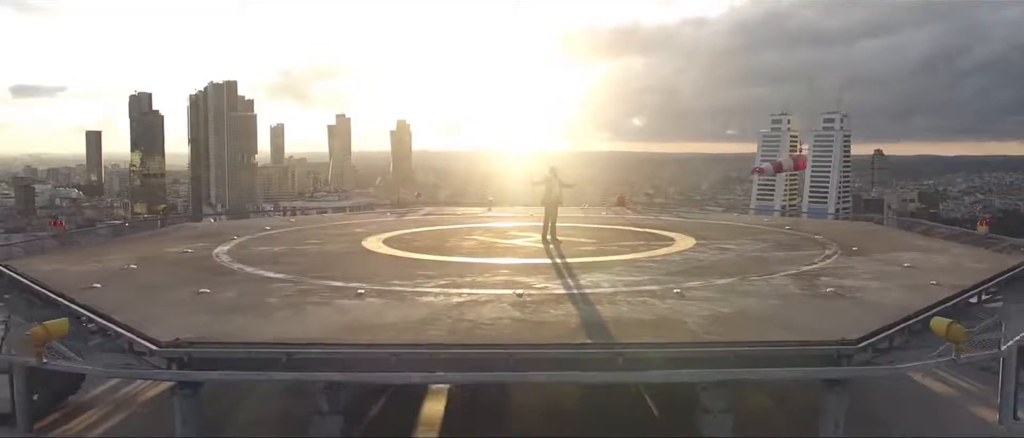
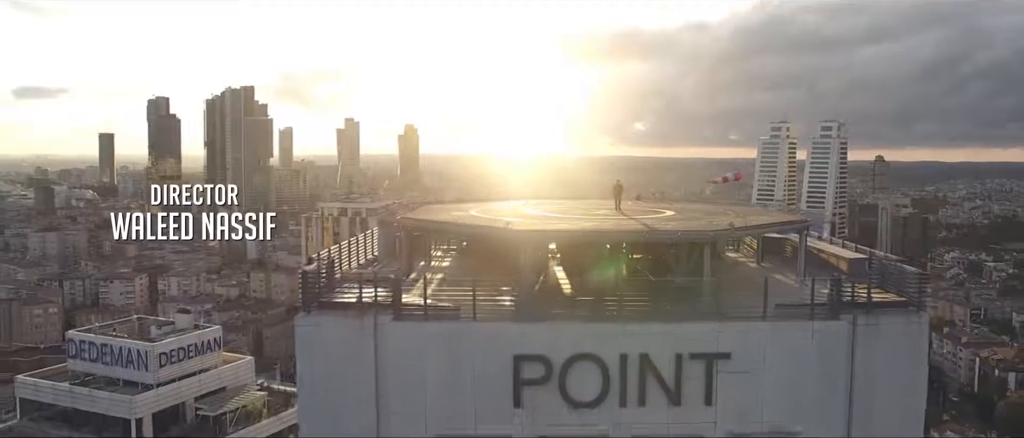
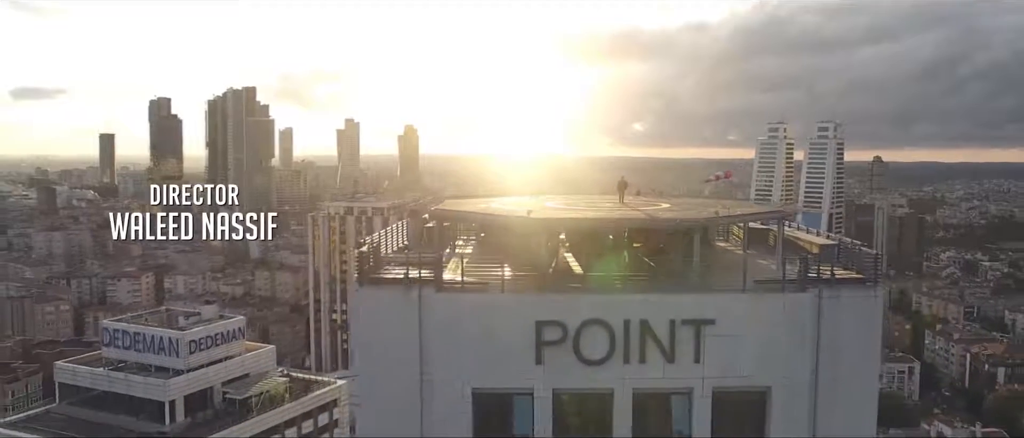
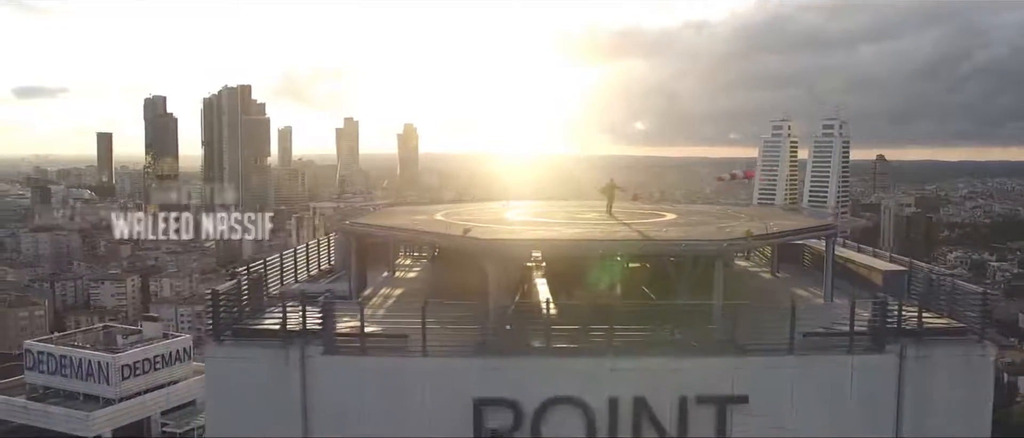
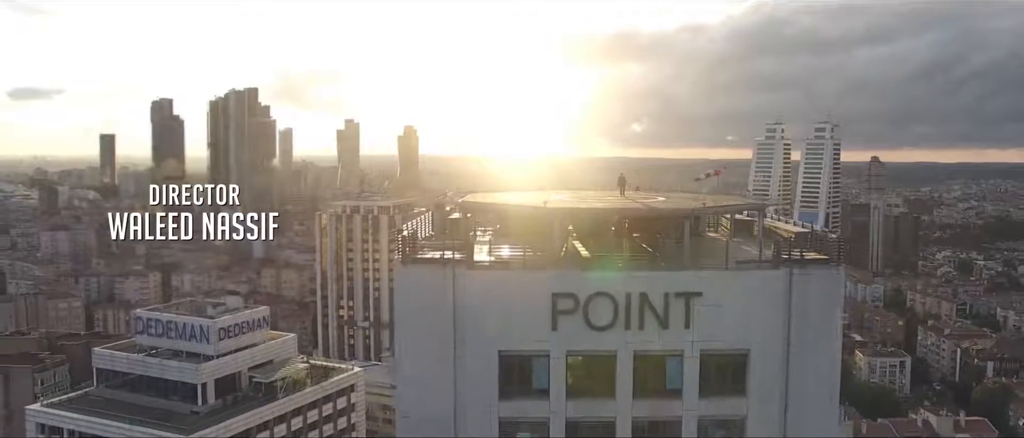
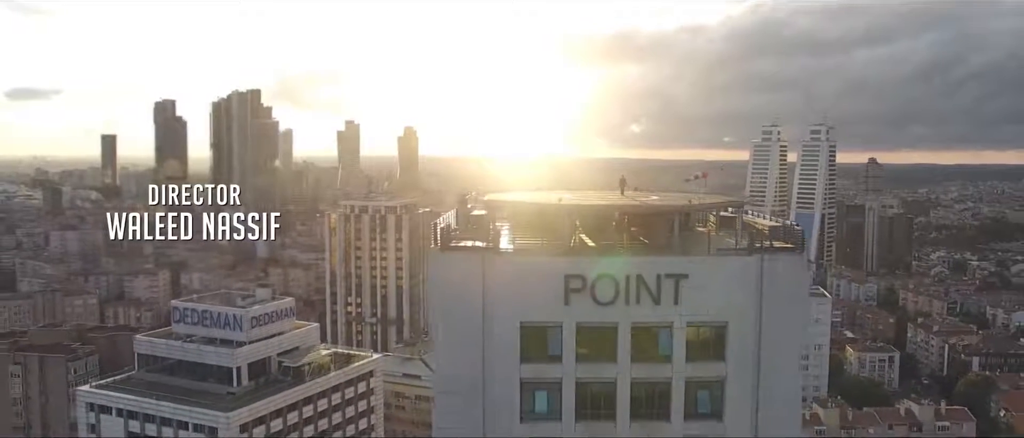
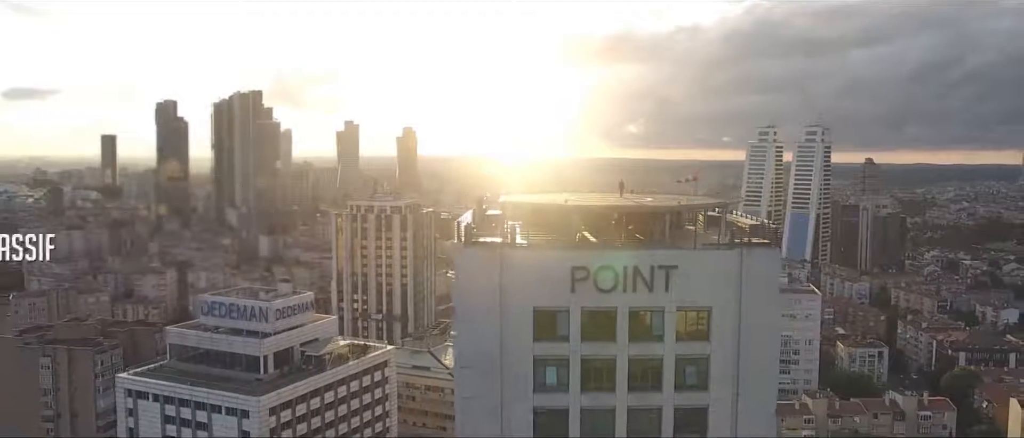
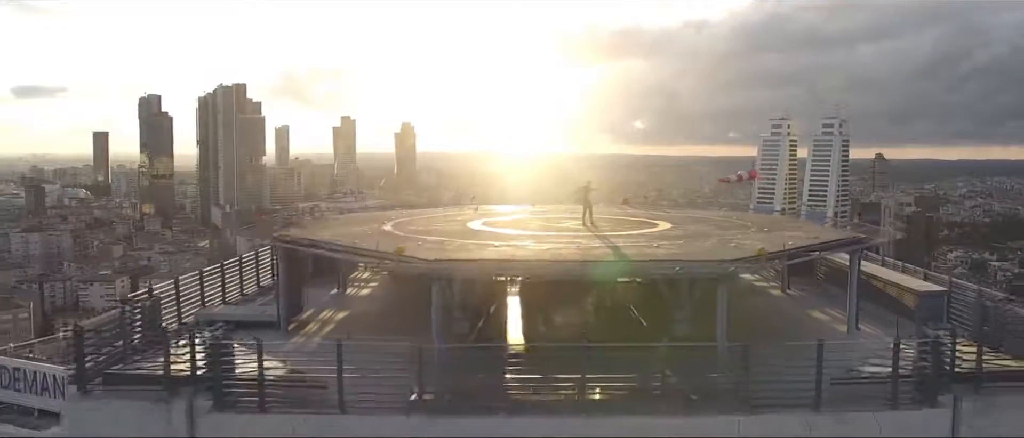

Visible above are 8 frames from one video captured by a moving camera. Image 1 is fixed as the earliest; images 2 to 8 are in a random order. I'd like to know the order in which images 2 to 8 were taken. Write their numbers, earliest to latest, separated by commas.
8, 4, 2, 3, 5, 6, 7
